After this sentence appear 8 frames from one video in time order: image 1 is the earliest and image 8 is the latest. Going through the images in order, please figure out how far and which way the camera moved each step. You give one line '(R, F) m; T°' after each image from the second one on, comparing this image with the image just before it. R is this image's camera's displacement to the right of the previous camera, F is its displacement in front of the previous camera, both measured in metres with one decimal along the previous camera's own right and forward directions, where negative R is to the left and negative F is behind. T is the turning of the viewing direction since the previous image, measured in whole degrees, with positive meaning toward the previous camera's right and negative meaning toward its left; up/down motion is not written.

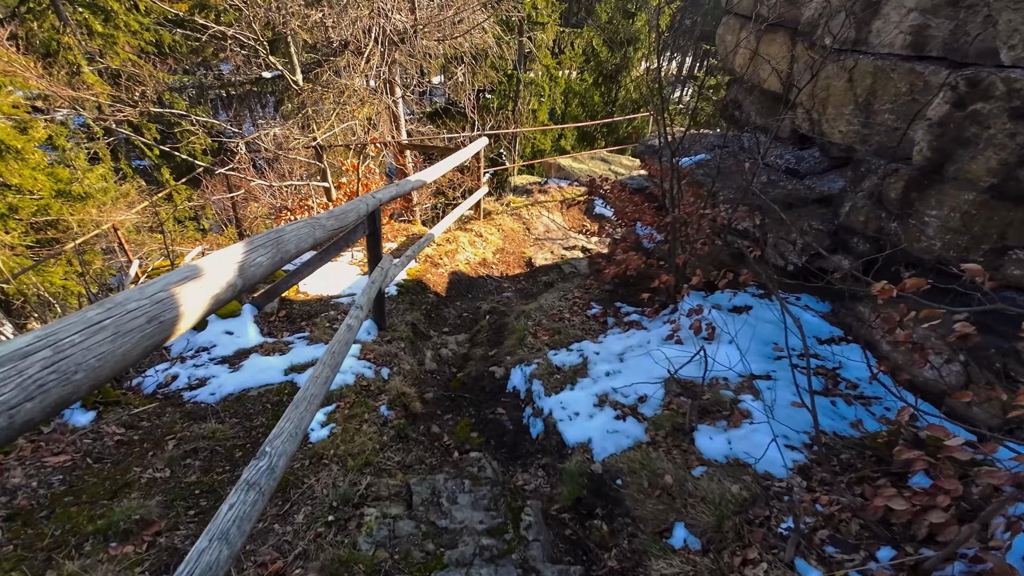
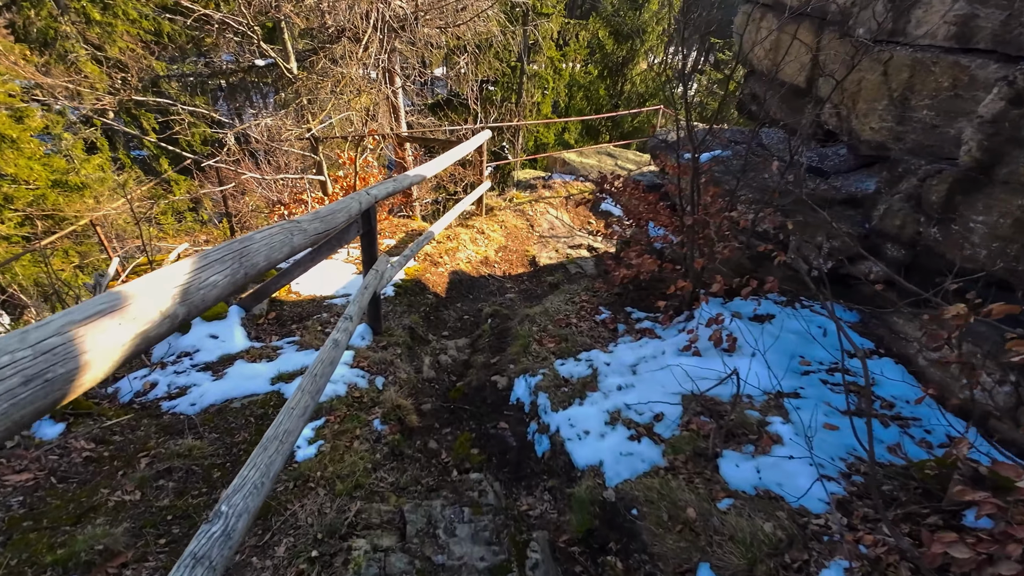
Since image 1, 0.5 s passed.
(0.0, +0.3) m; 0°
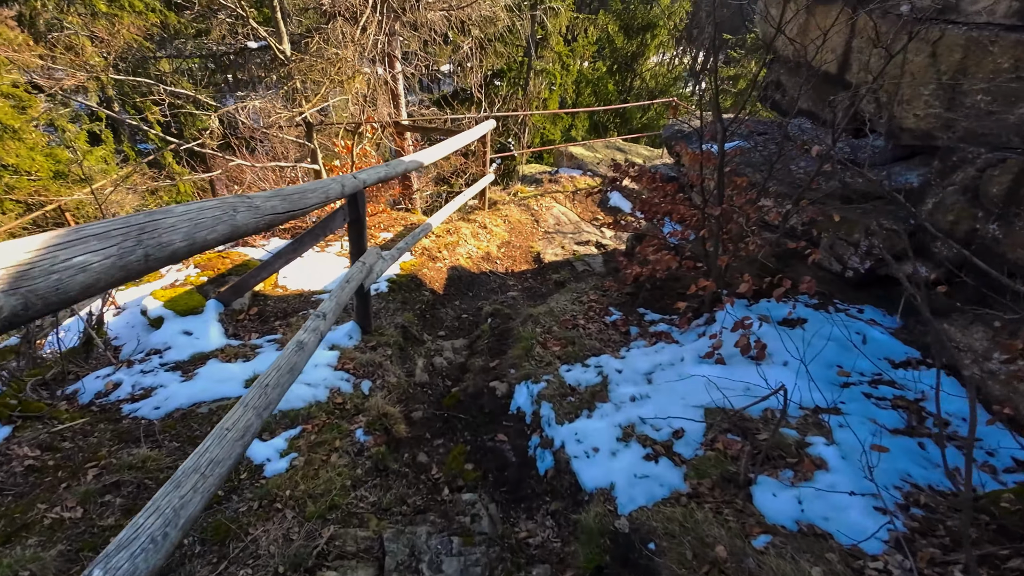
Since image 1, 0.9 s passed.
(0.0, +0.4) m; 0°
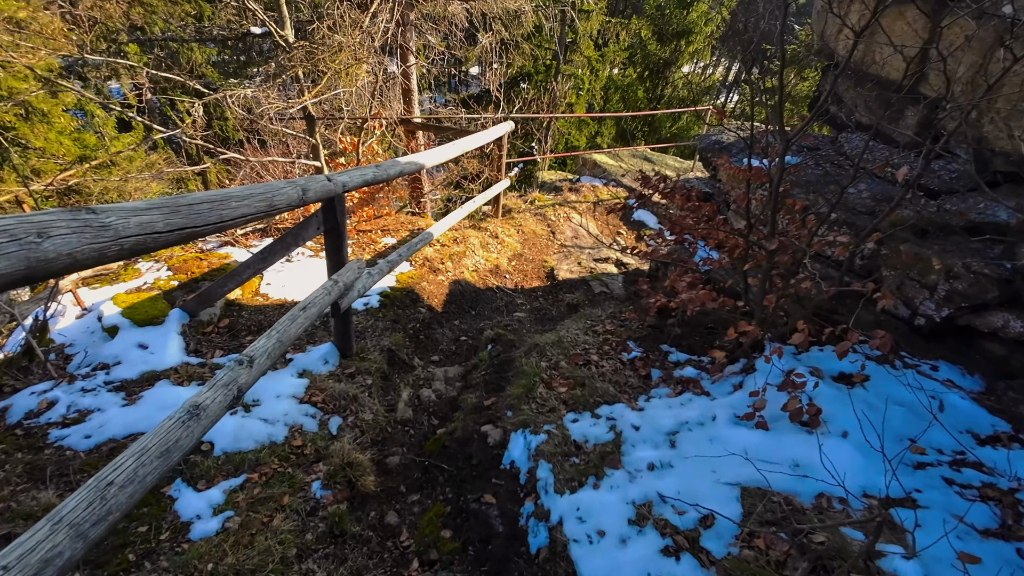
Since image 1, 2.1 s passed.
(+0.1, +0.6) m; -2°
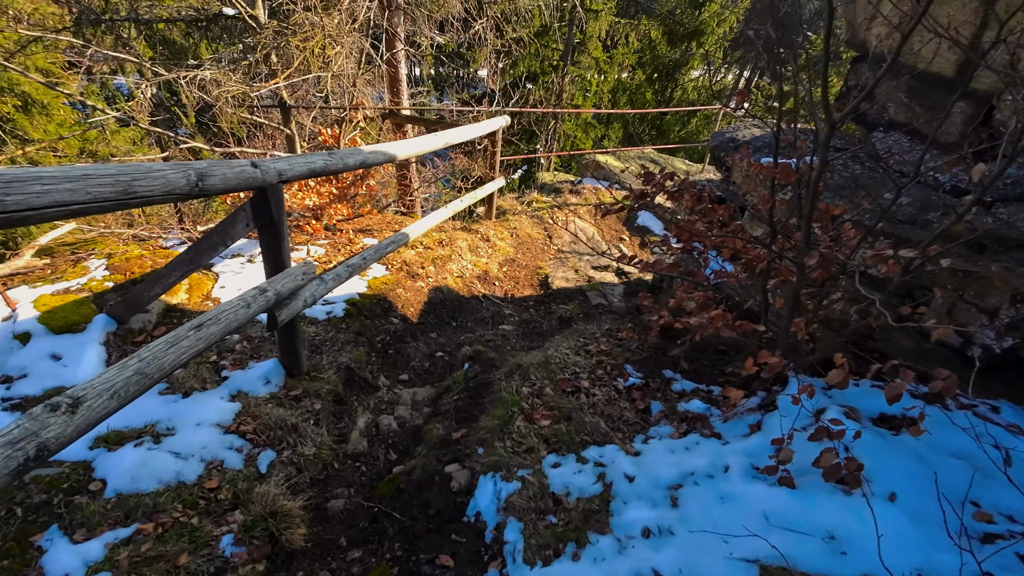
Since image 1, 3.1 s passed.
(+0.2, +0.5) m; -1°
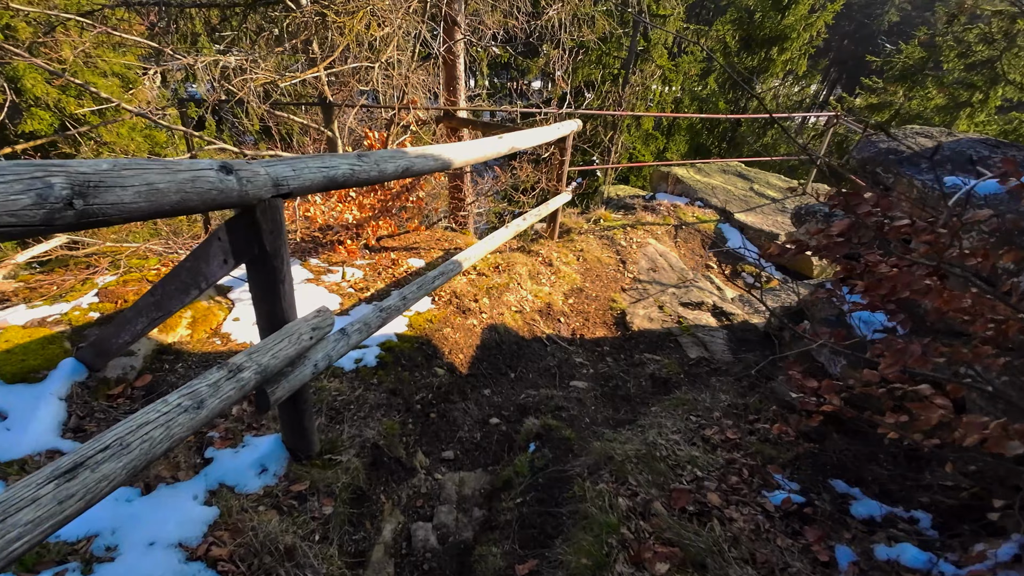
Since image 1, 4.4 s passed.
(-0.2, +0.9) m; -5°
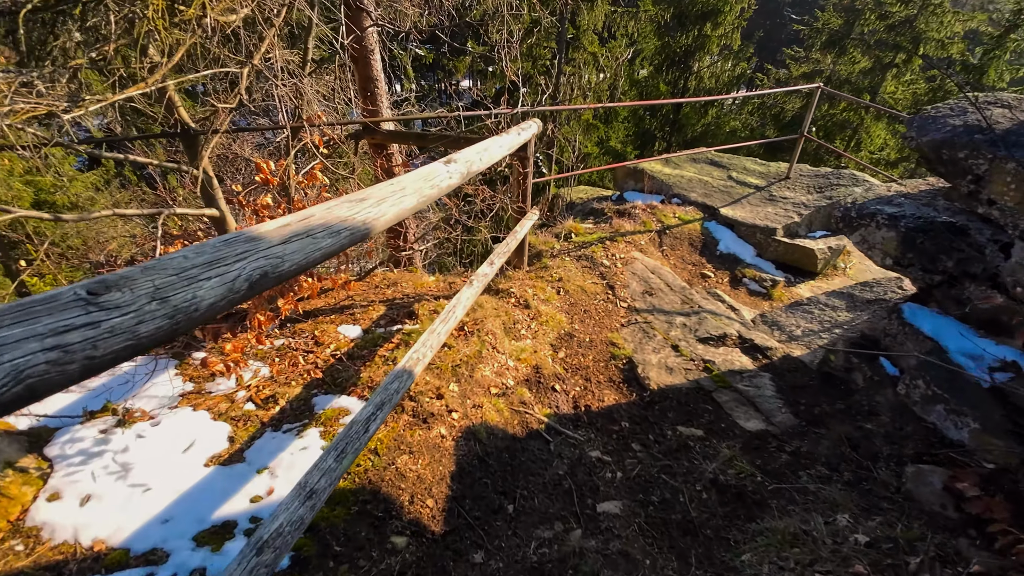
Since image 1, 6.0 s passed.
(-0.1, +1.1) m; +6°
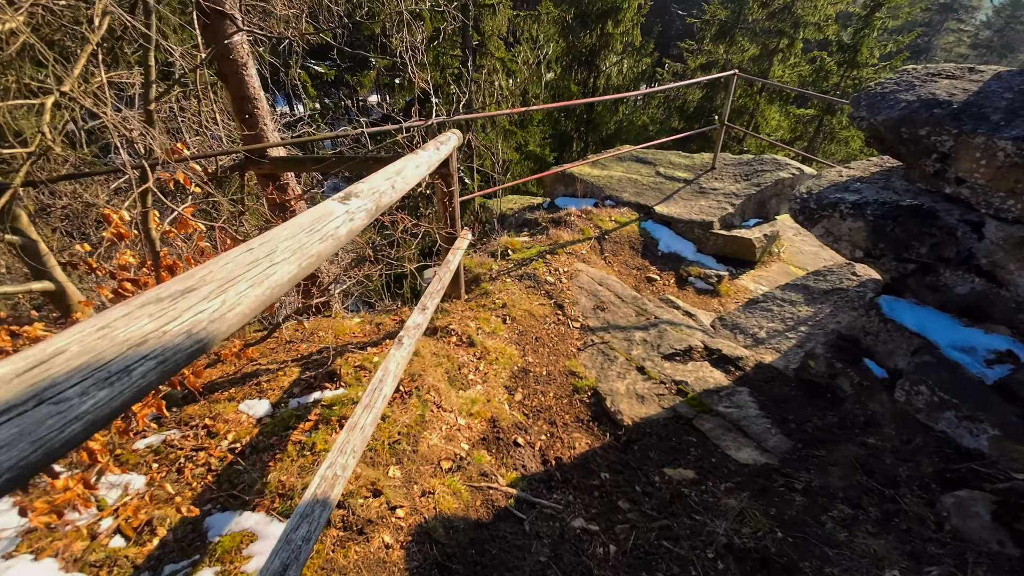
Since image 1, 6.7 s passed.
(0.0, +0.5) m; +8°
